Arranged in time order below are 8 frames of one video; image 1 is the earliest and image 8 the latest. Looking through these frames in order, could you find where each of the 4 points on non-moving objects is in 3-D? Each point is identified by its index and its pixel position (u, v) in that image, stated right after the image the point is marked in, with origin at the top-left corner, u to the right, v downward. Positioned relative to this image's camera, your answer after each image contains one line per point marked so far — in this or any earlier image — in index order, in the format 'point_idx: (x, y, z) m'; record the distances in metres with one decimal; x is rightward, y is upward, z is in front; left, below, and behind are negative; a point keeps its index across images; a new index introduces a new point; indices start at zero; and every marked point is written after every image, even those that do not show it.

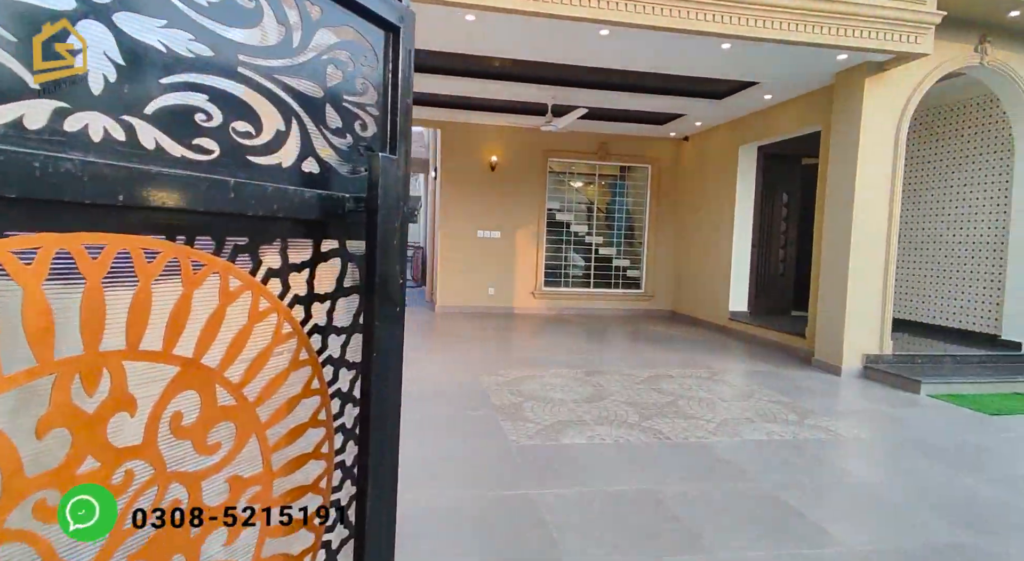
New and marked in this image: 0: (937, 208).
0: (+4.8, +0.8, +6.8) m
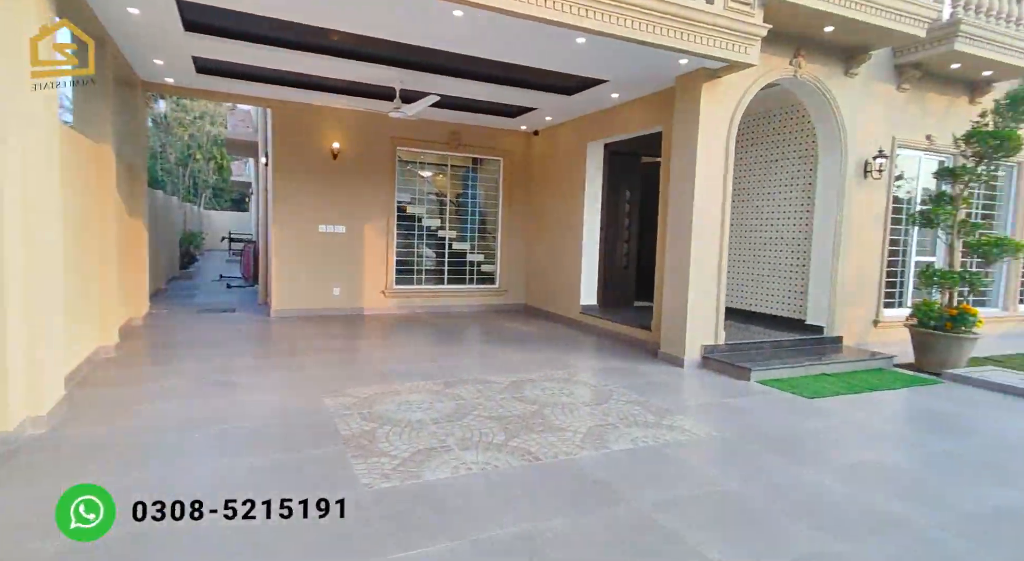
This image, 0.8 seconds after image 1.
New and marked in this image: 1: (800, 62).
0: (+3.0, +1.0, +7.6) m
1: (+2.9, +2.2, +6.0) m
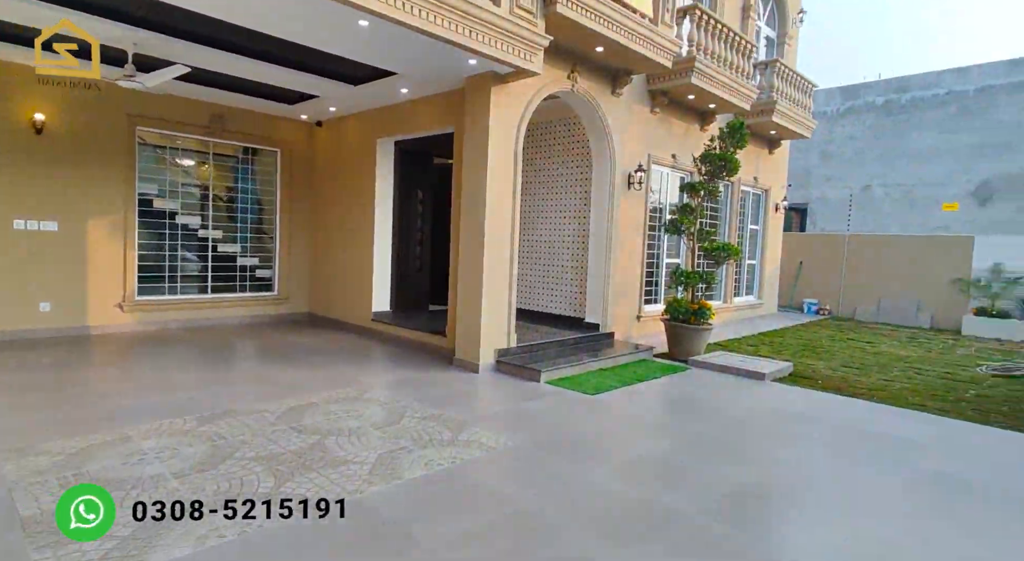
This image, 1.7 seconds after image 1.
0: (+0.3, +0.9, +8.0) m
1: (+0.7, +2.2, +6.5) m
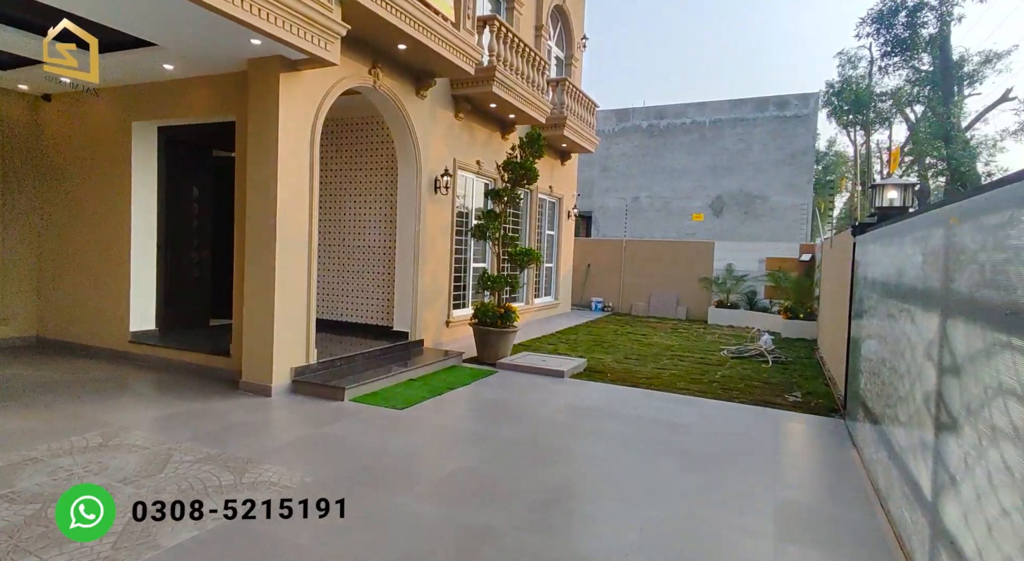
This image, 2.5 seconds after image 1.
0: (-2.2, +0.9, +7.5) m
1: (-1.4, +2.2, +6.2) m
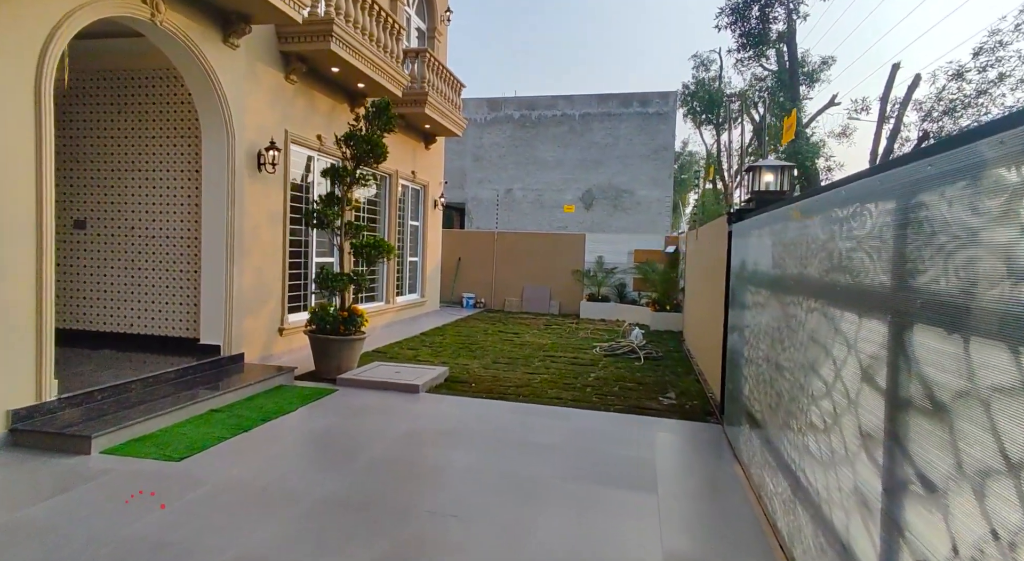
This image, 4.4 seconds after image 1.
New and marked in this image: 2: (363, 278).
0: (-3.8, +0.8, +5.9) m
1: (-2.8, +2.2, +4.7) m
2: (-1.6, 0.0, +6.3) m
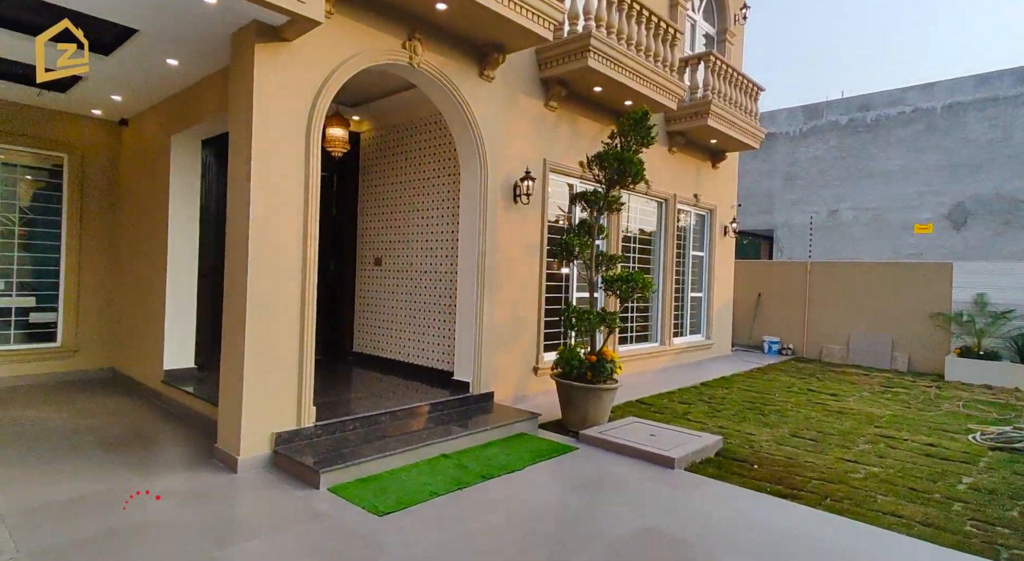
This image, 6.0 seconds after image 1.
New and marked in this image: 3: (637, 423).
0: (-1.2, +0.5, +6.2) m
1: (-0.8, +1.9, +4.8) m
2: (+1.0, -0.3, +5.5) m
3: (+1.2, -1.3, +5.4) m
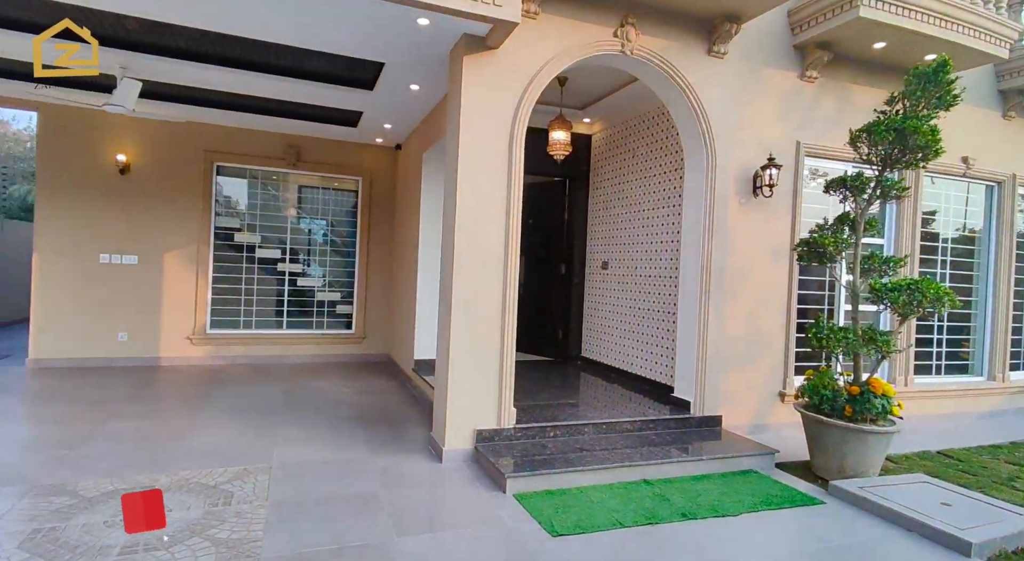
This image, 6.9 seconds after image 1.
0: (+1.1, +0.5, +5.9) m
1: (+0.8, +1.8, +4.4) m
2: (+2.6, -0.4, +4.1) m
3: (+2.7, -1.3, +4.0) m
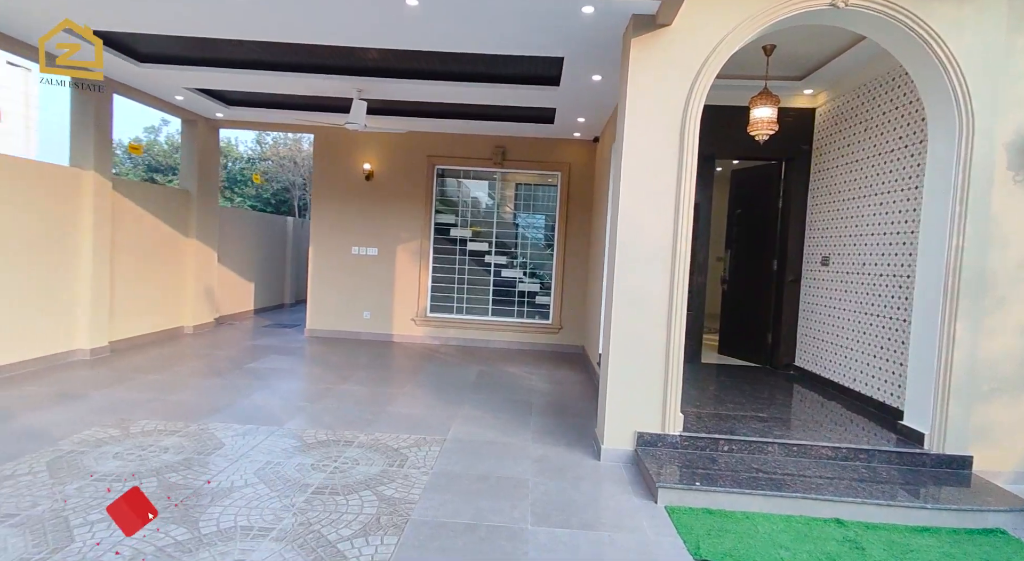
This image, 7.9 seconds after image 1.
0: (+2.8, +0.5, +4.9) m
1: (+1.9, +1.9, +3.7) m
2: (+3.4, -0.4, +2.7) m
3: (+3.4, -1.4, +2.5) m
